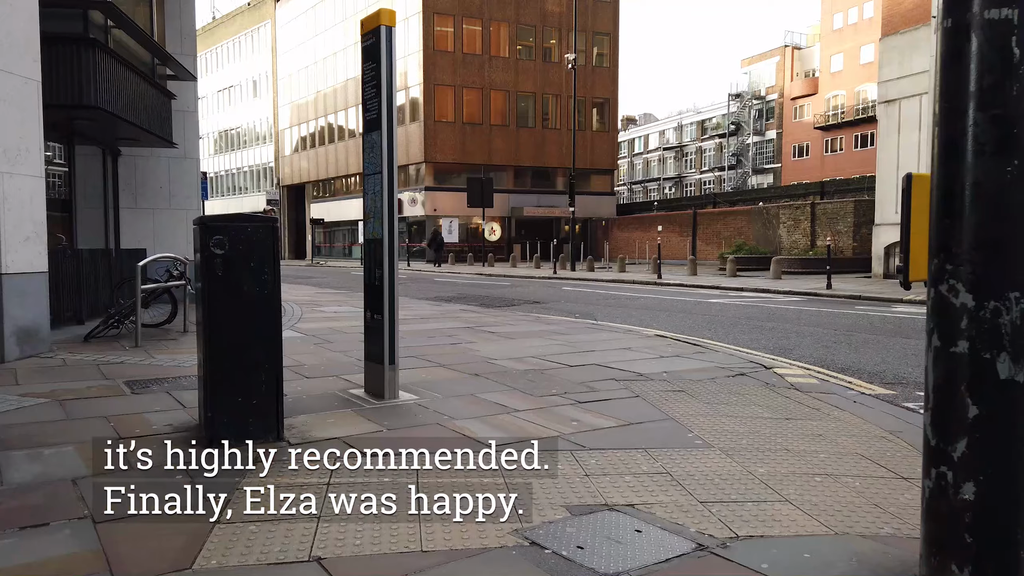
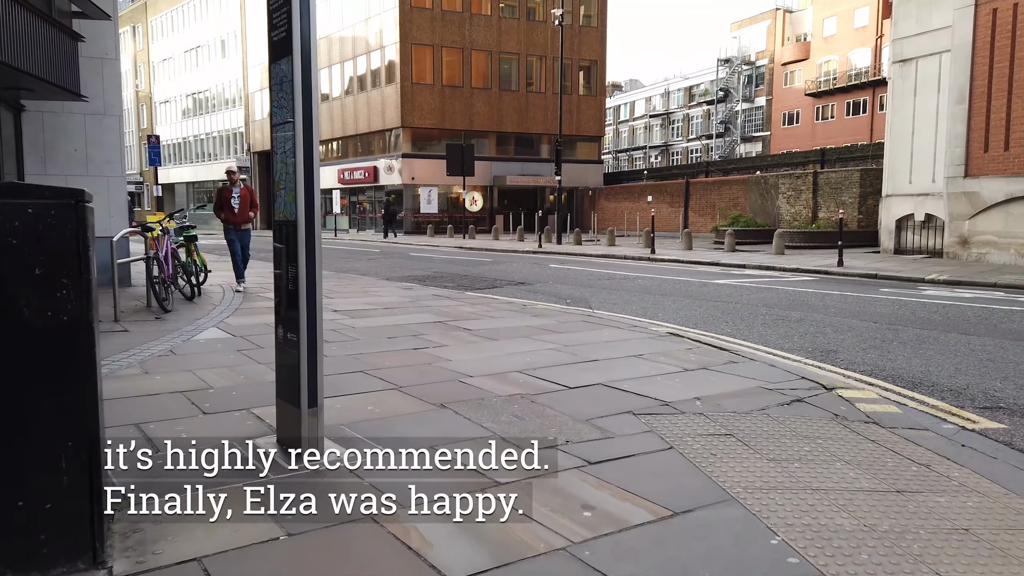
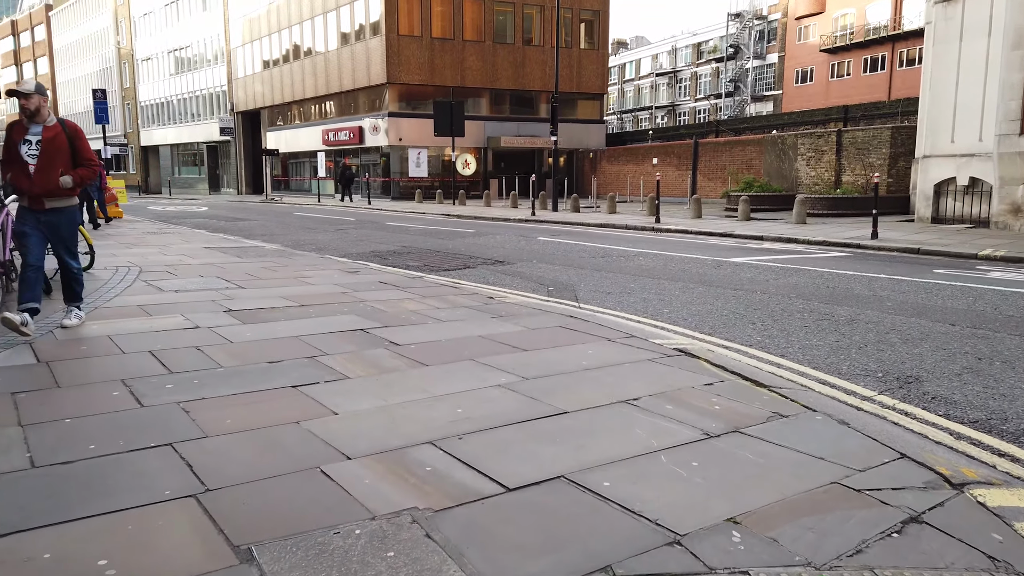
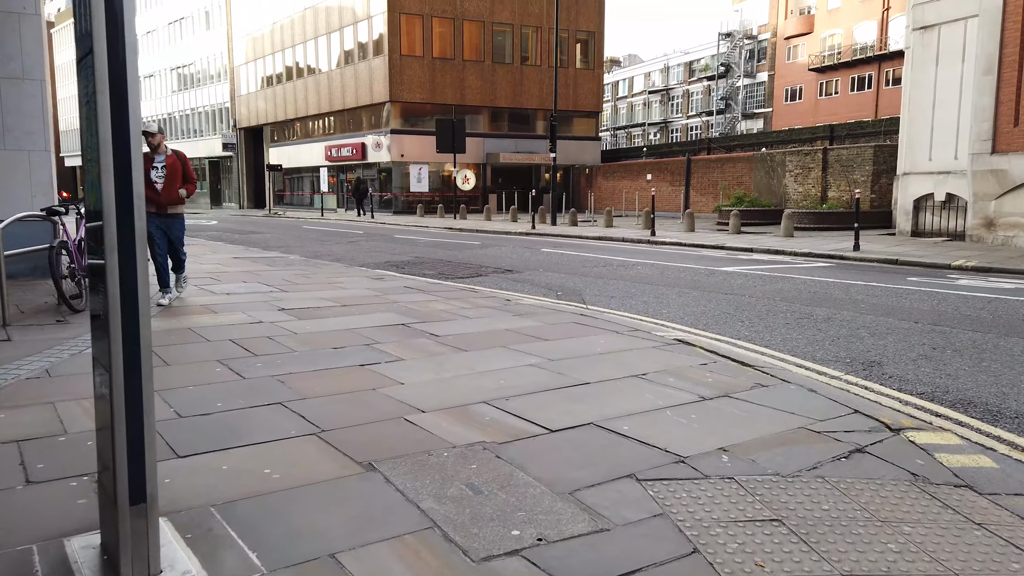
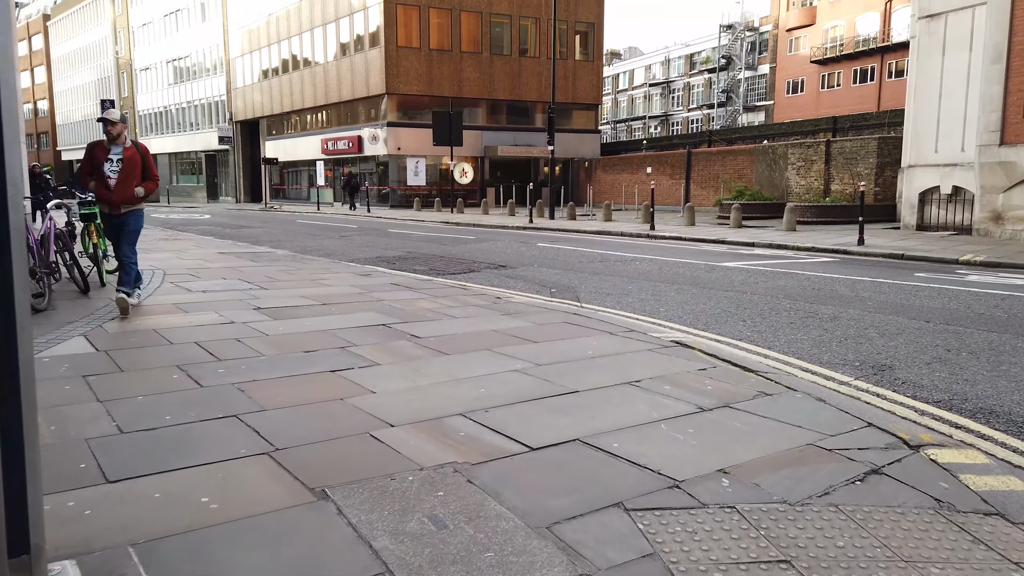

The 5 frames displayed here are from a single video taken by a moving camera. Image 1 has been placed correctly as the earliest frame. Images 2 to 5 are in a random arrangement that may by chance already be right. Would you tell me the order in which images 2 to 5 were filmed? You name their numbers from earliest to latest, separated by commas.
2, 4, 5, 3
